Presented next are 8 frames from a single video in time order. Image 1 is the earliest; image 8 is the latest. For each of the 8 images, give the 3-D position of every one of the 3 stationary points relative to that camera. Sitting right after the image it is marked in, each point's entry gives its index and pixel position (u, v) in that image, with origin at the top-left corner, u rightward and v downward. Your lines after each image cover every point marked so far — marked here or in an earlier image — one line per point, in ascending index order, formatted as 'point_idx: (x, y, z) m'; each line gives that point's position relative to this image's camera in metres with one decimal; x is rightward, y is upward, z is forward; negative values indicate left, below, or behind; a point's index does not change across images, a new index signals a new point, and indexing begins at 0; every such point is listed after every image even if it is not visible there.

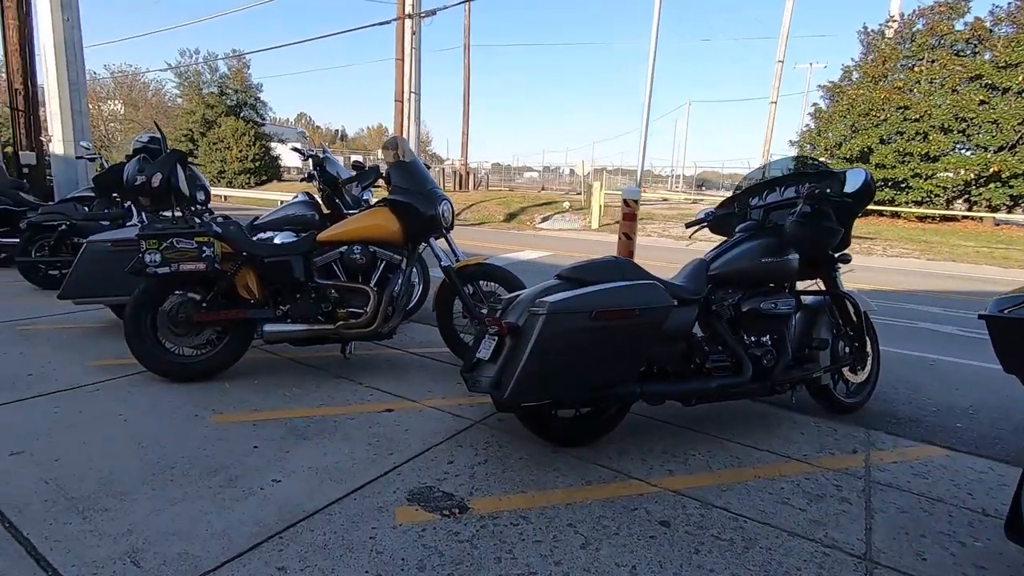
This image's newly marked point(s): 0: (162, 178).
0: (-2.7, +0.8, +4.1) m
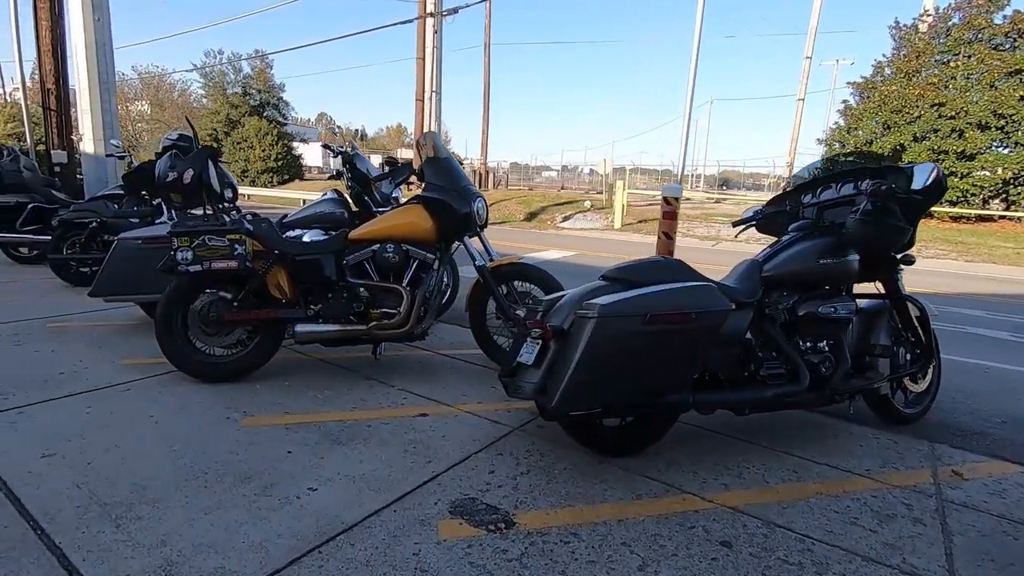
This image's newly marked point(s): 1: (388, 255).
0: (-2.4, +0.9, +4.1) m
1: (-0.9, +0.3, +4.2) m
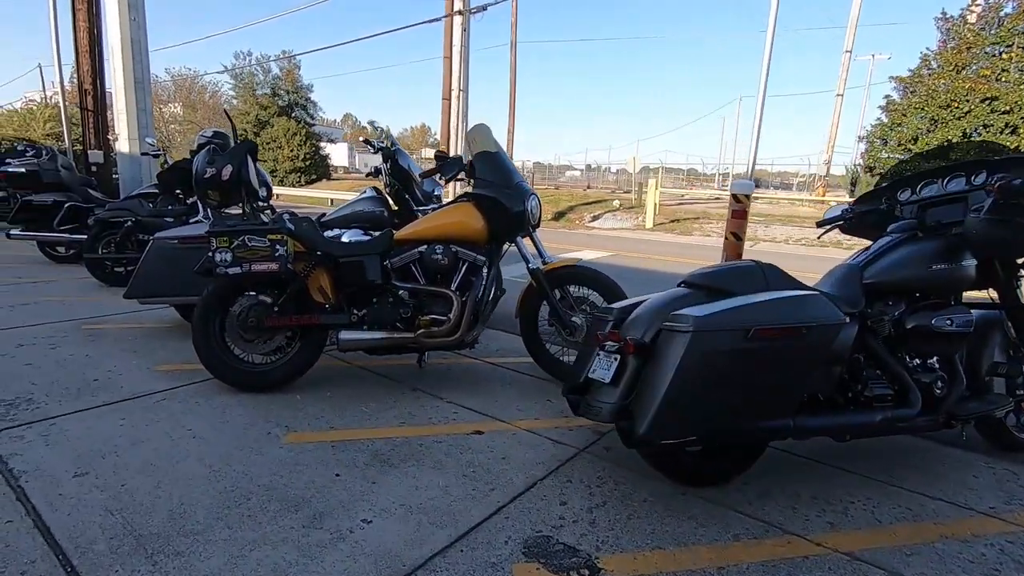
0: (-2.0, +0.8, +3.8) m
1: (-0.5, +0.2, +3.9) m
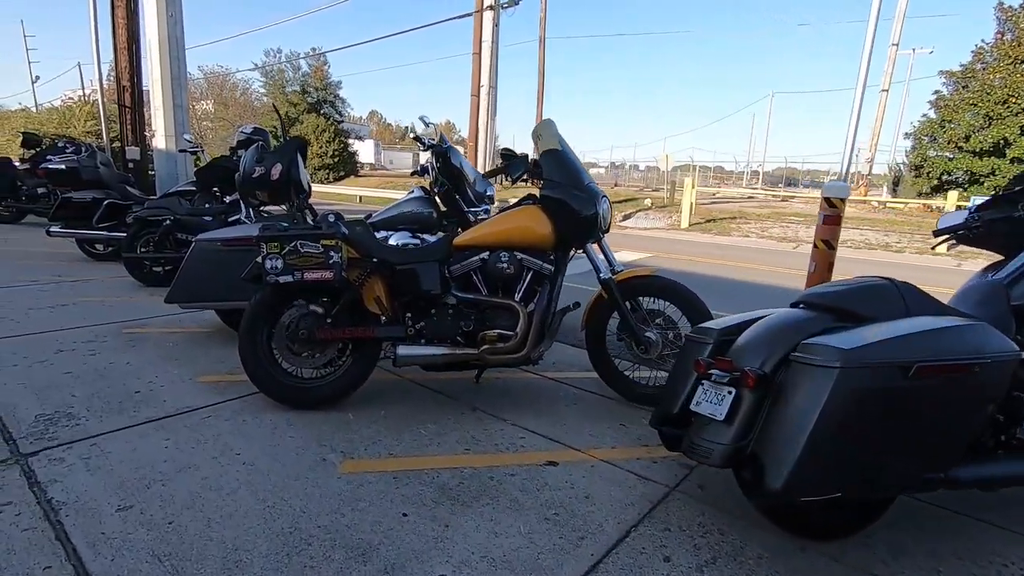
0: (-1.5, +0.8, +3.5) m
1: (-0.1, +0.1, +3.5) m
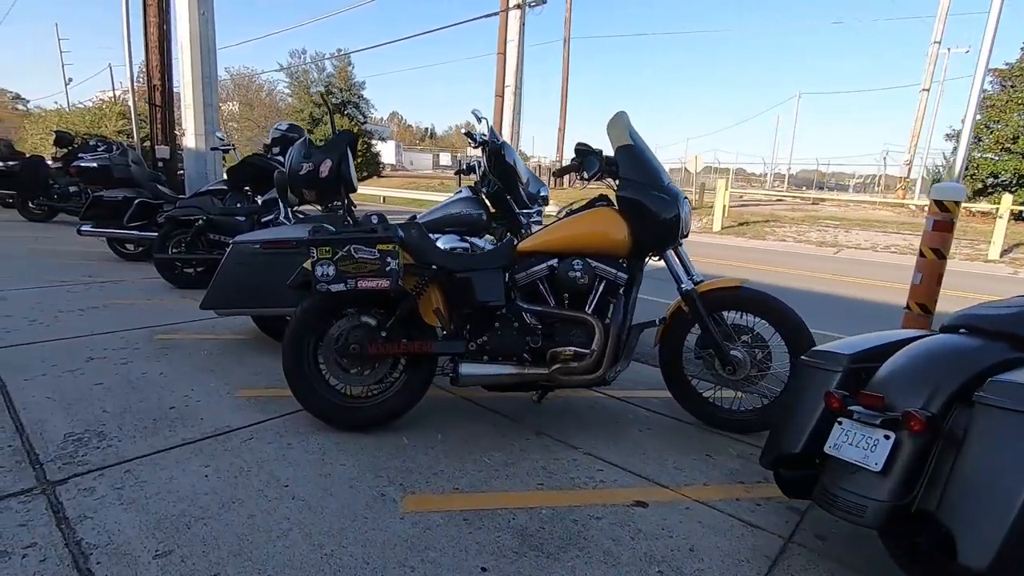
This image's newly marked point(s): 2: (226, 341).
0: (-1.1, +0.7, +3.2) m
1: (+0.4, +0.1, +3.2) m
2: (-2.5, -0.5, +4.6) m
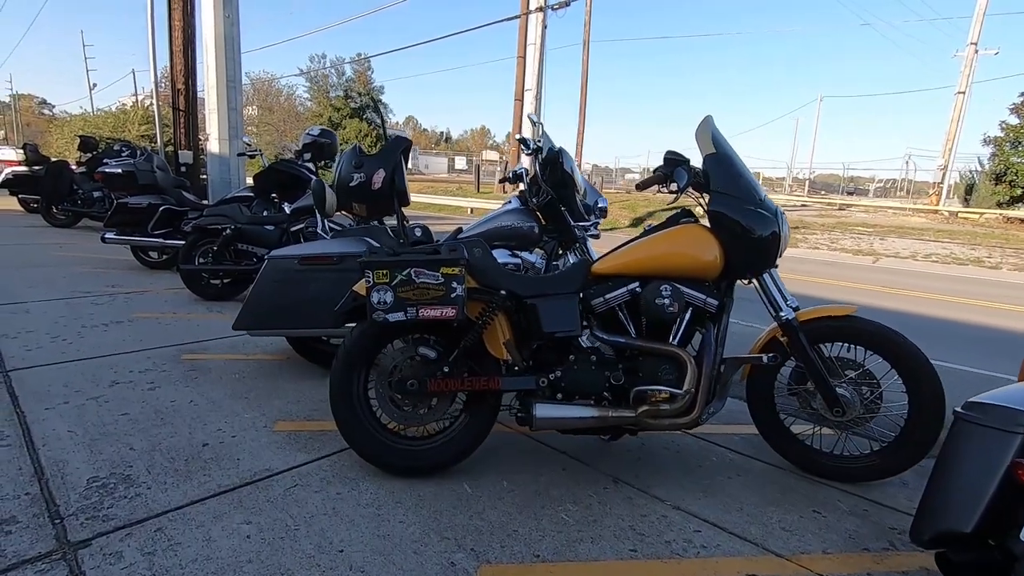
0: (-0.7, +0.6, +2.9) m
1: (+0.8, -0.1, +2.8) m
2: (-2.0, -0.6, +4.3) m
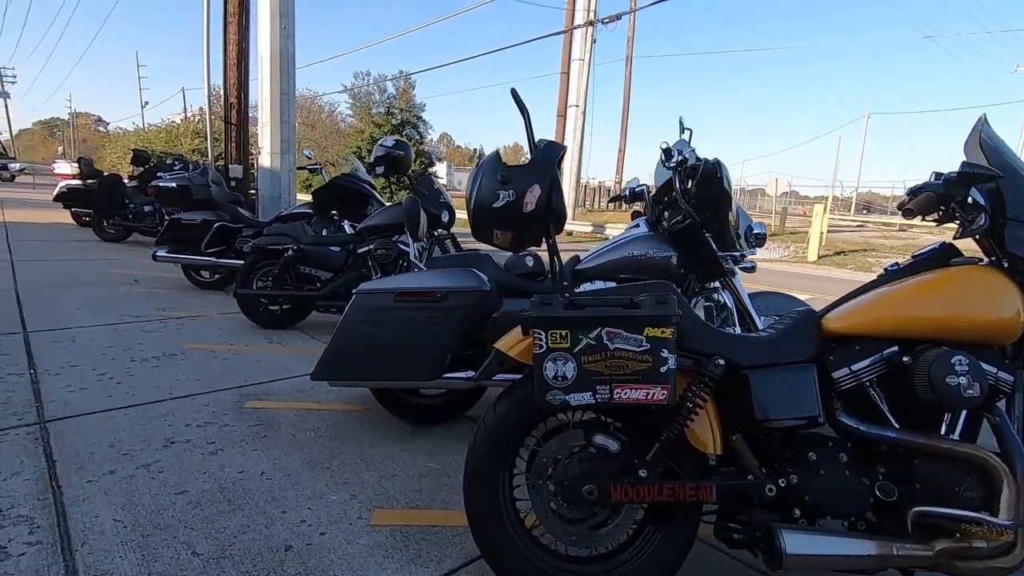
0: (+0.1, +0.4, +2.1) m
1: (+1.5, -0.3, +1.9) m
2: (-1.2, -0.8, +3.5) m
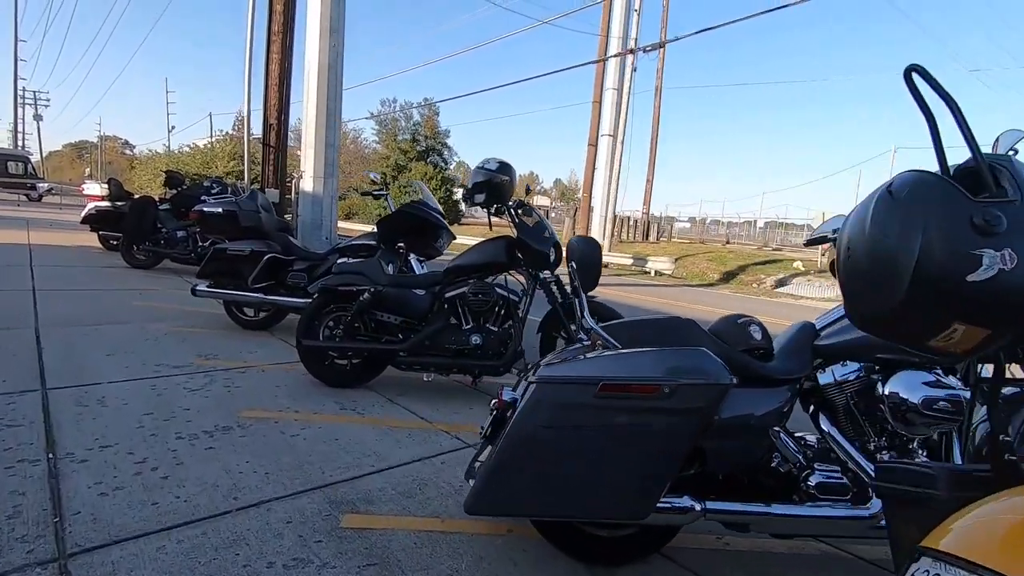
0: (+1.1, +0.1, +1.1) m
1: (+2.5, -0.6, +0.8) m
2: (-0.2, -1.2, +2.5) m
